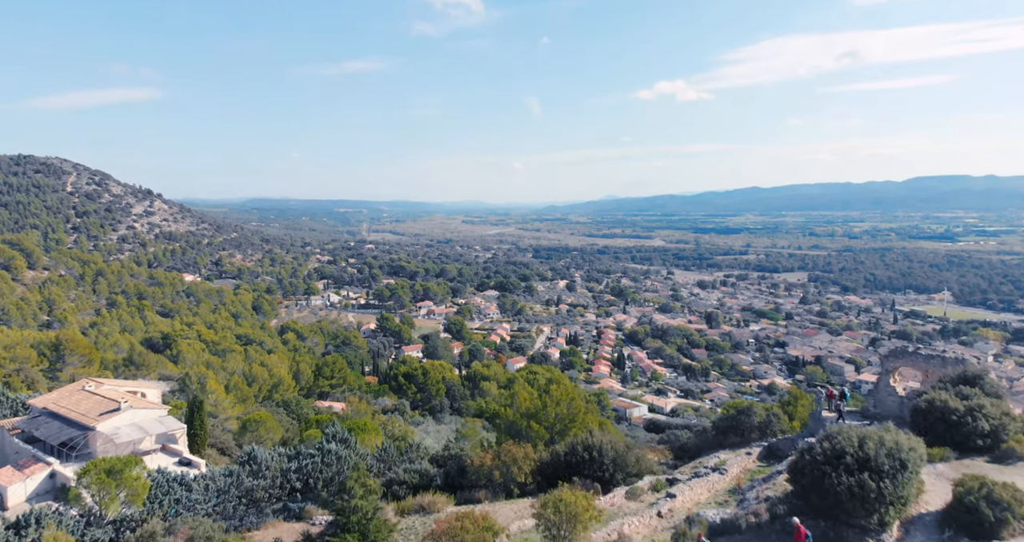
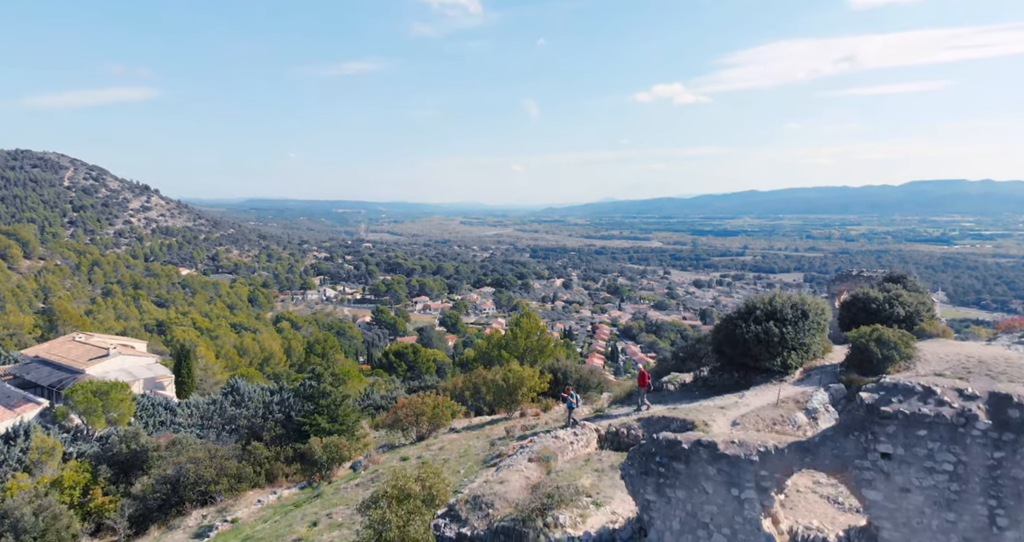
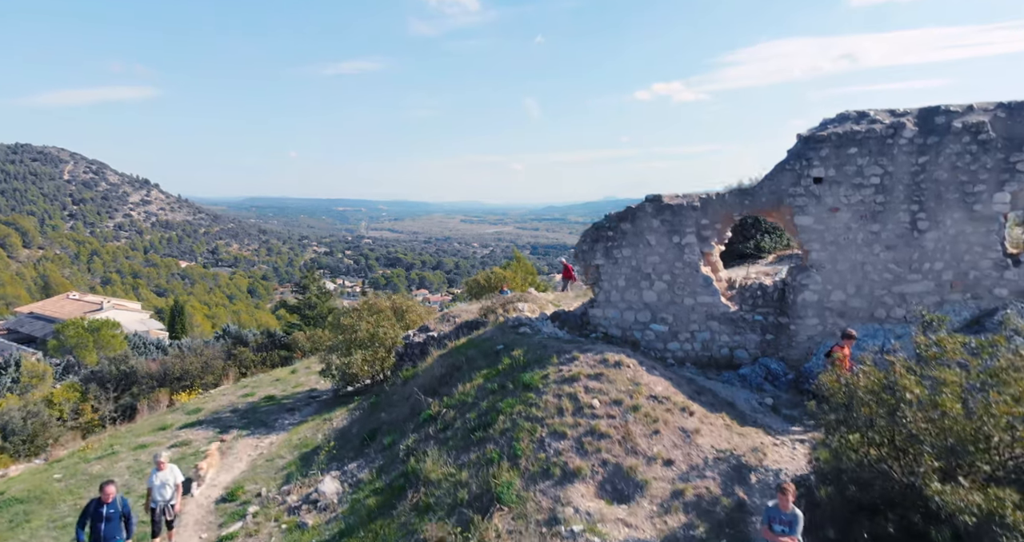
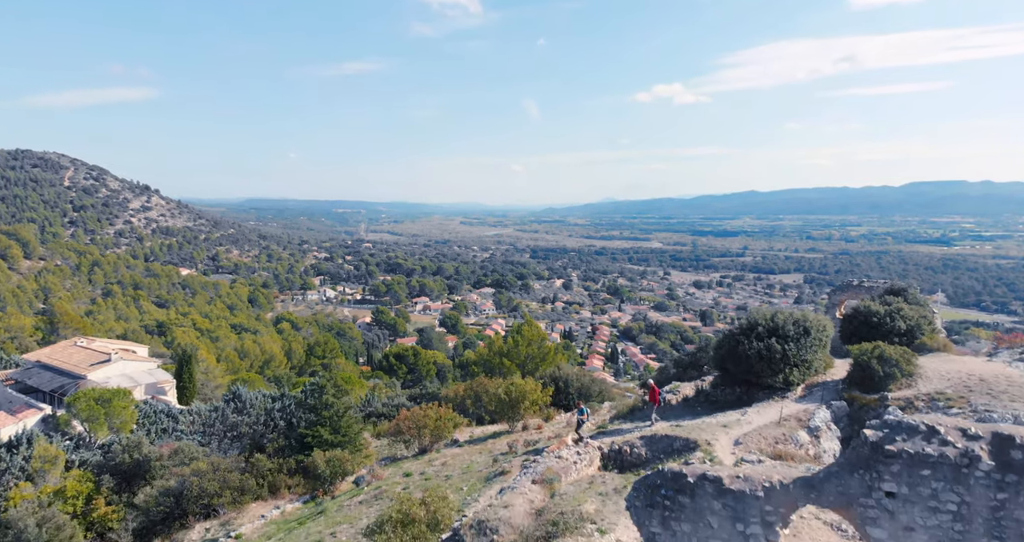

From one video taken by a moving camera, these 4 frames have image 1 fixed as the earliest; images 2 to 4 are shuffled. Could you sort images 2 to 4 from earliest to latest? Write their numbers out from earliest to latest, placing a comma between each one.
4, 2, 3
